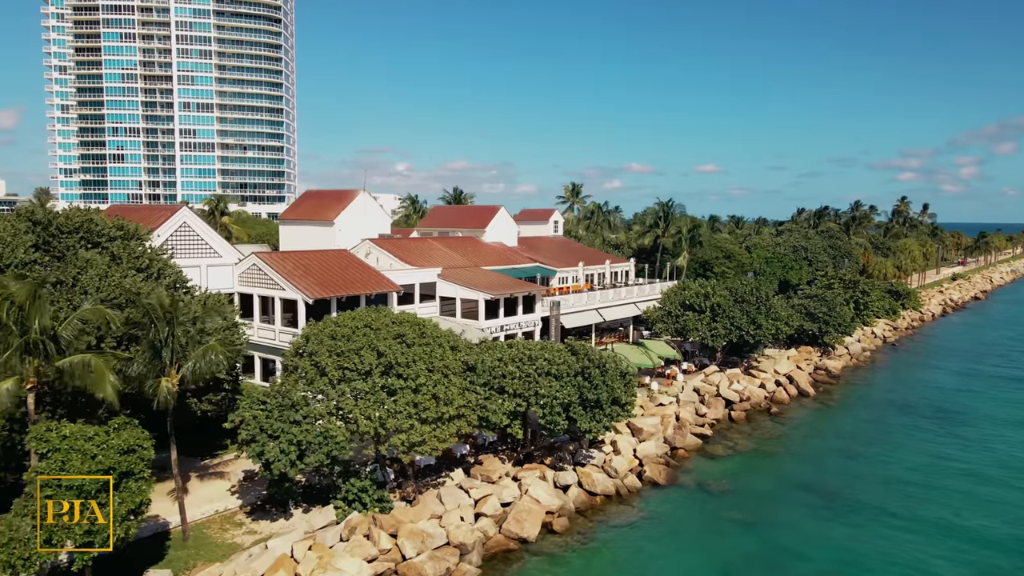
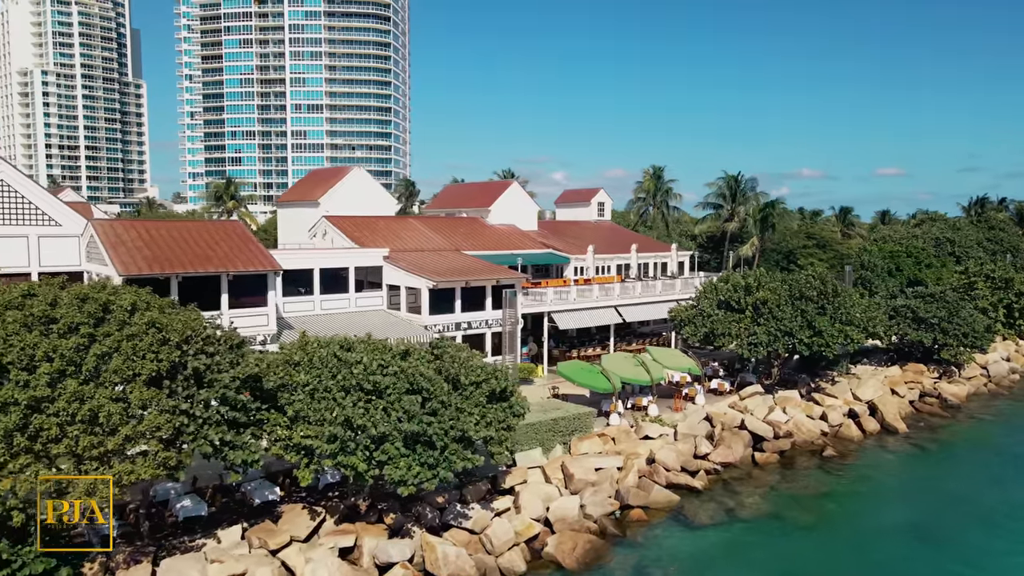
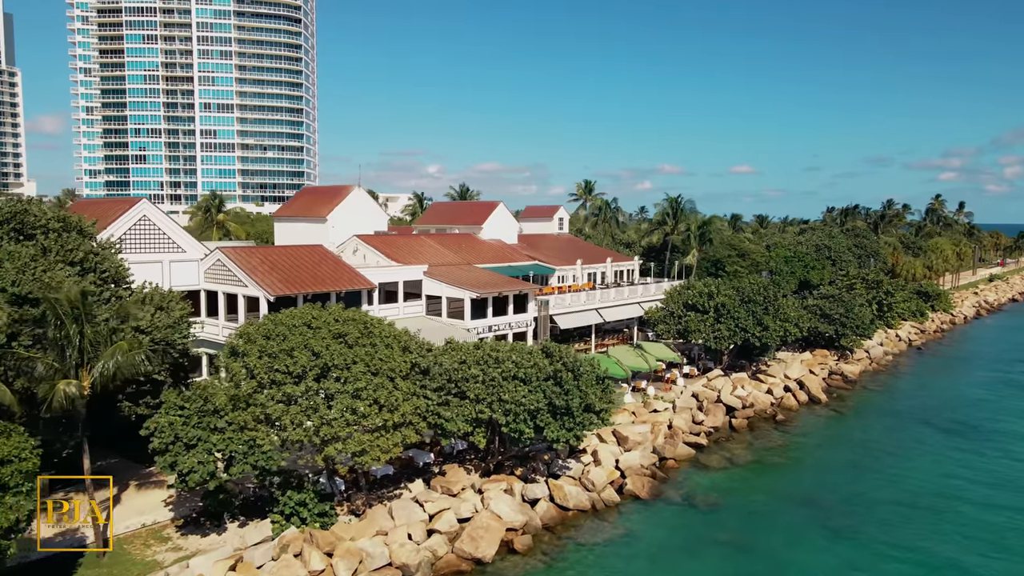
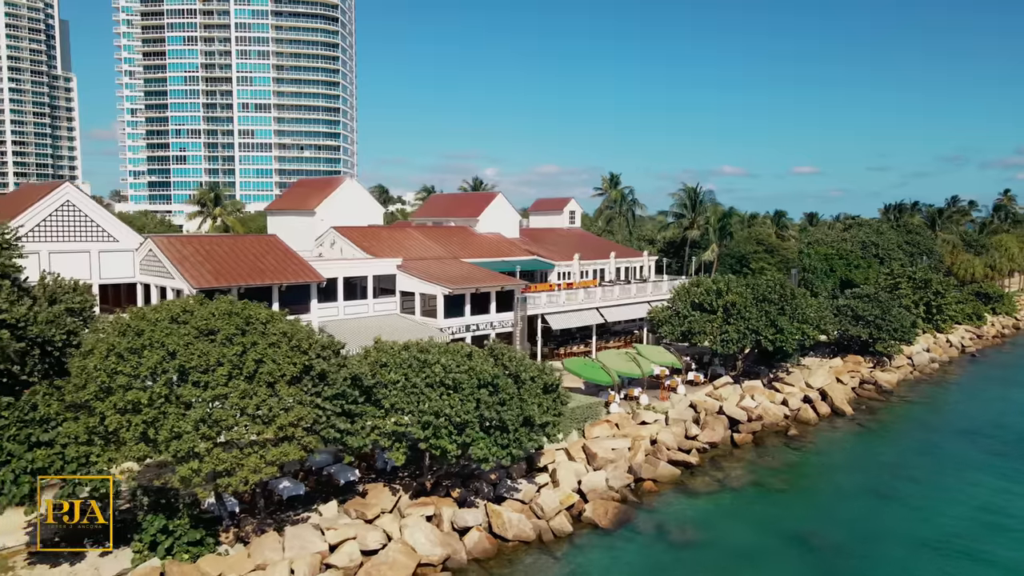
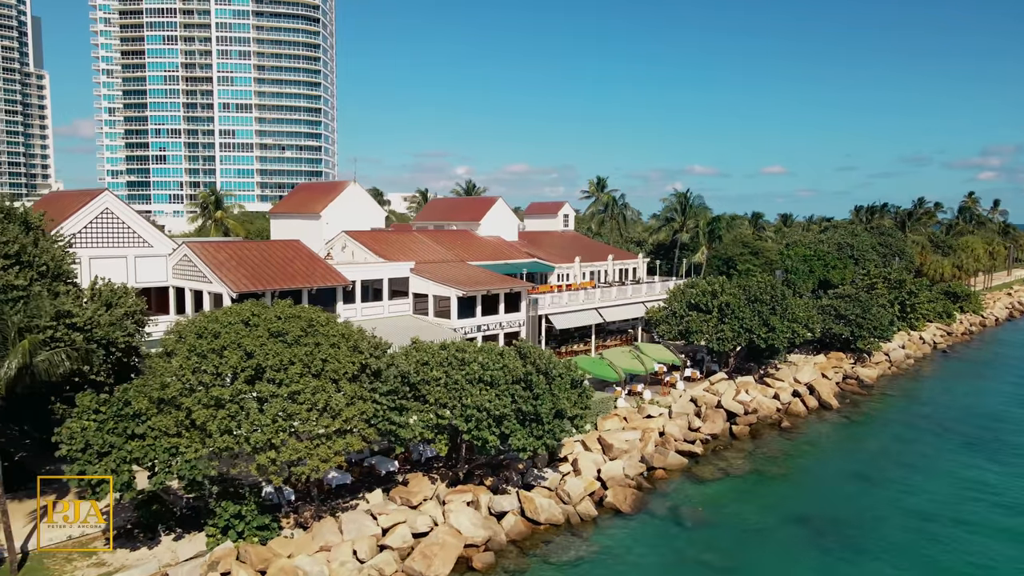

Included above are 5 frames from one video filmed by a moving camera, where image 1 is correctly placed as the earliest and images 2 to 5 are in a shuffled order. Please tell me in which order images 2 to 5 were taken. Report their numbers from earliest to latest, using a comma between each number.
3, 5, 4, 2
